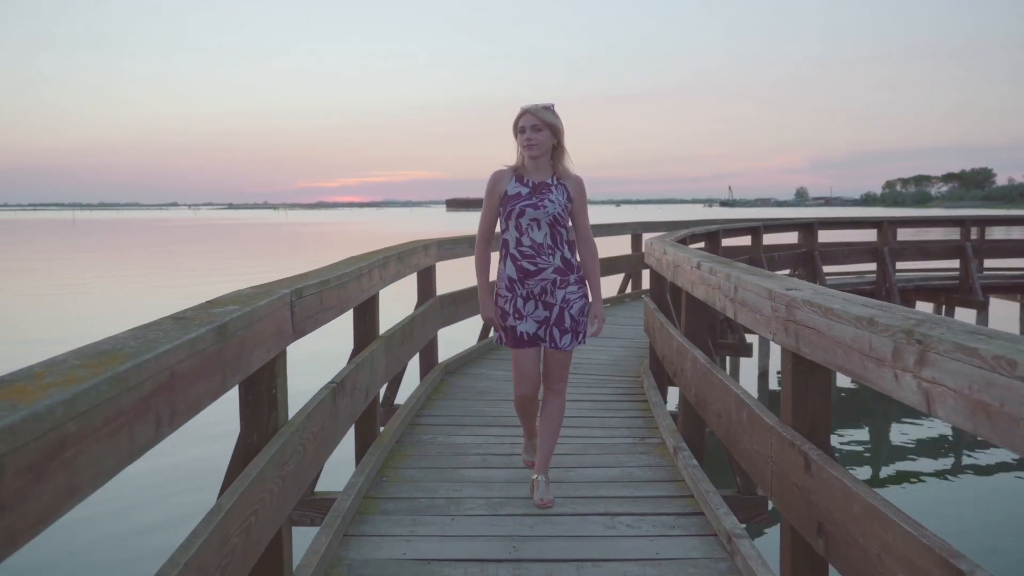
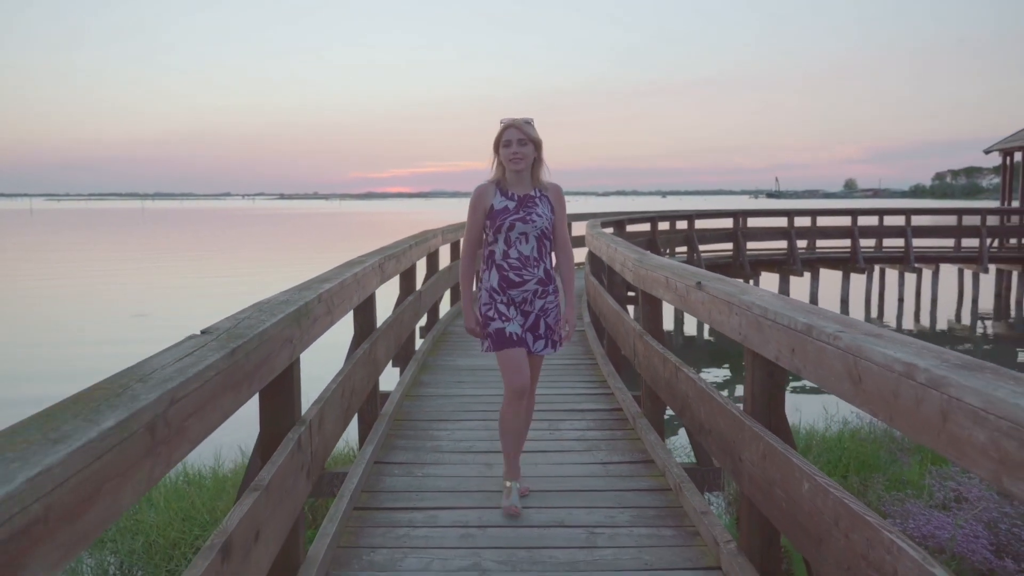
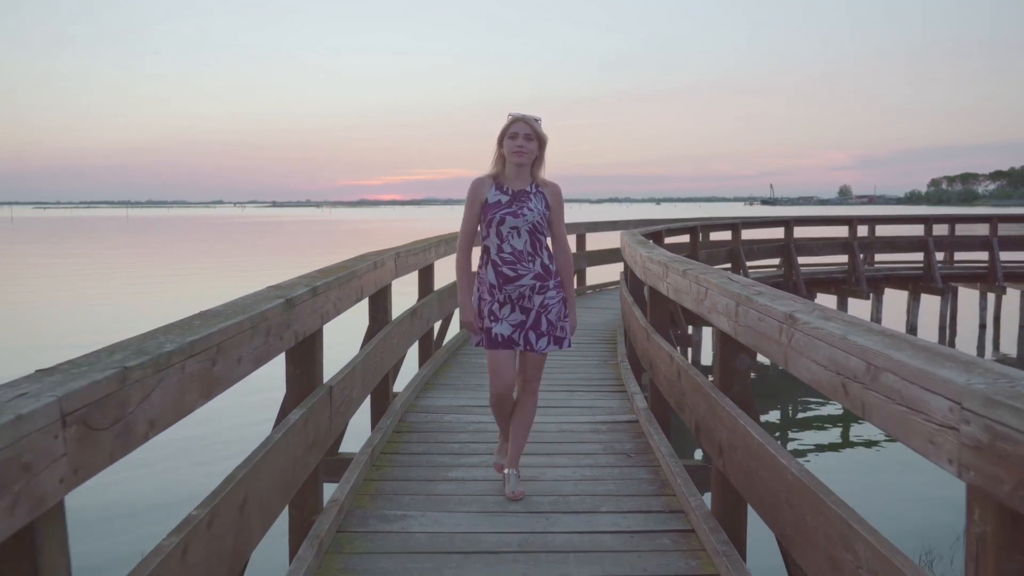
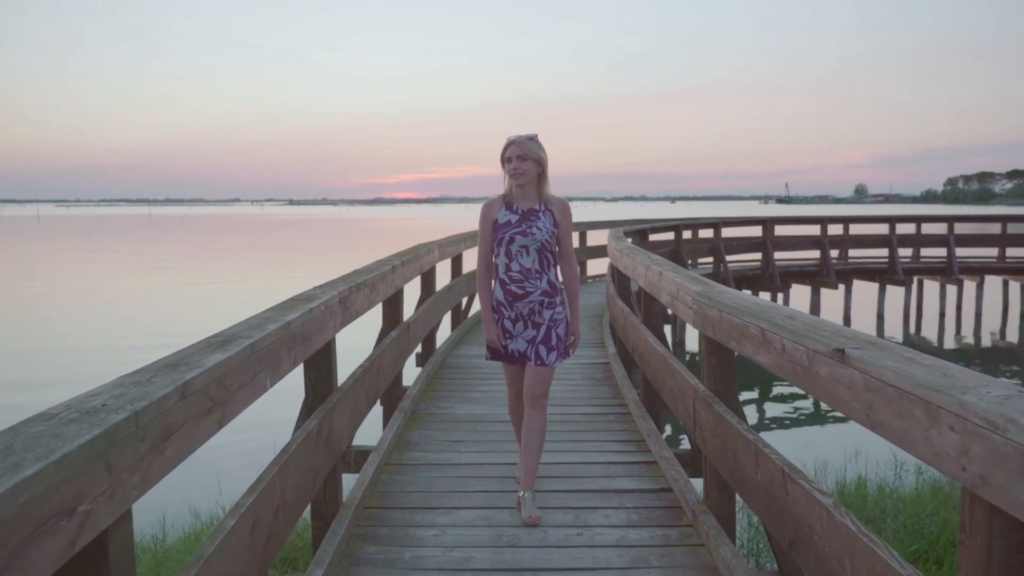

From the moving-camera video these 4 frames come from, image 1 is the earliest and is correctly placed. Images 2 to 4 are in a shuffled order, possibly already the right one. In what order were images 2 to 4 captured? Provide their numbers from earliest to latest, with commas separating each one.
3, 4, 2
